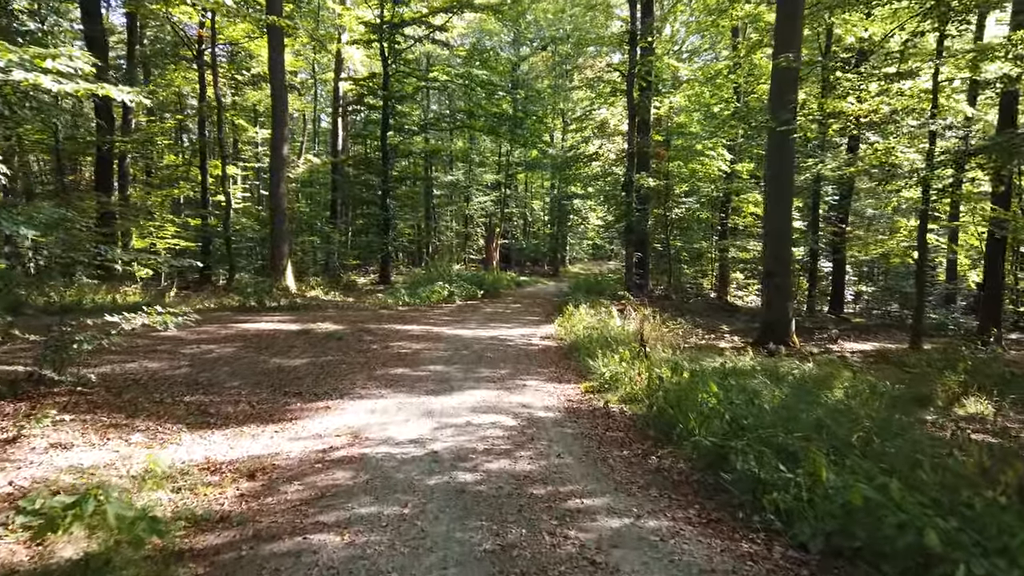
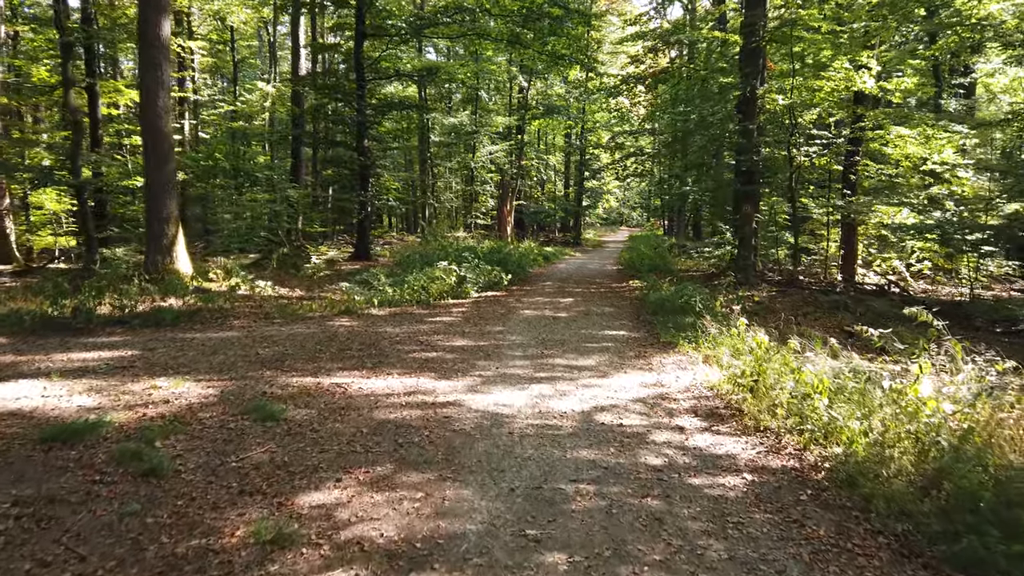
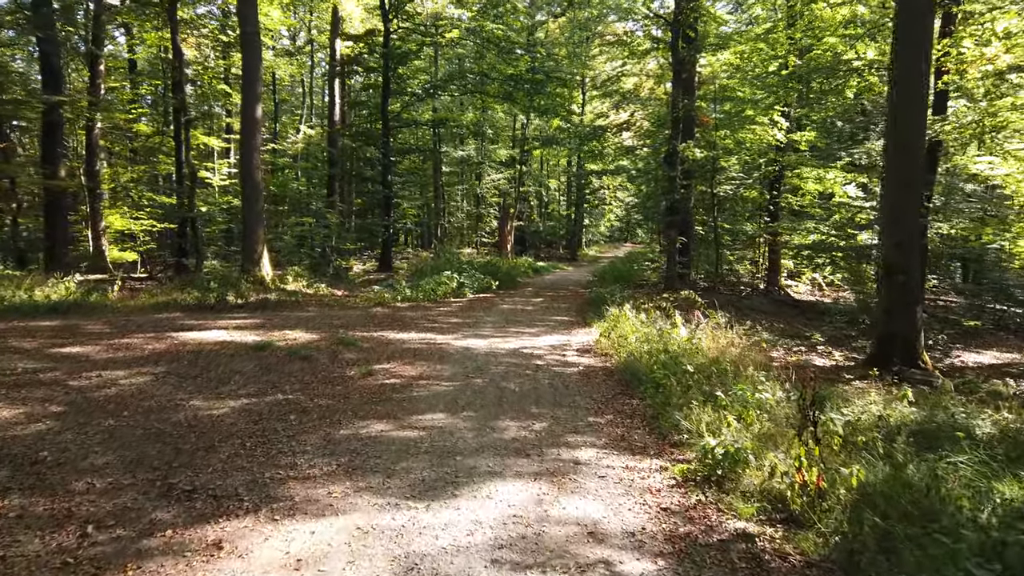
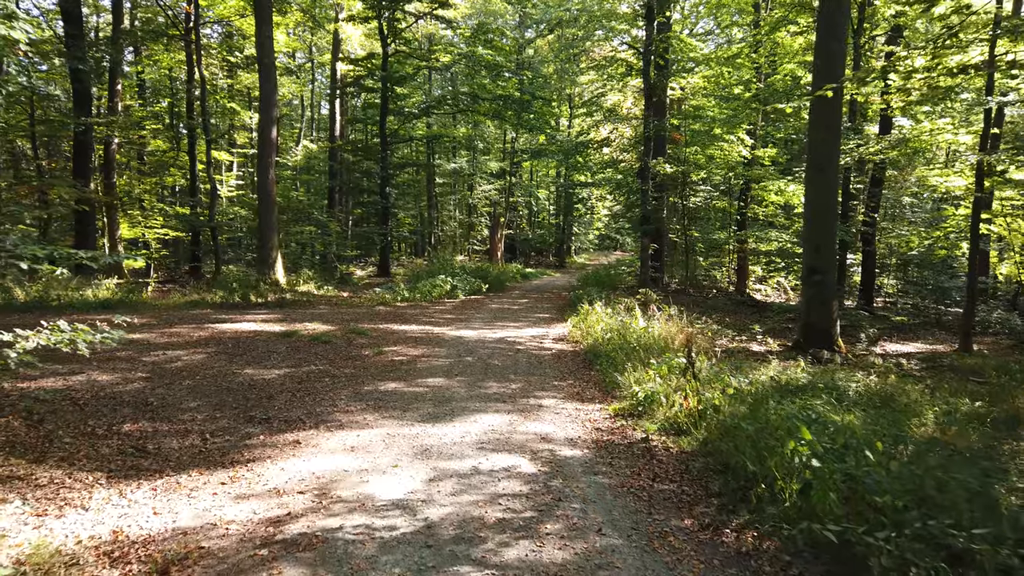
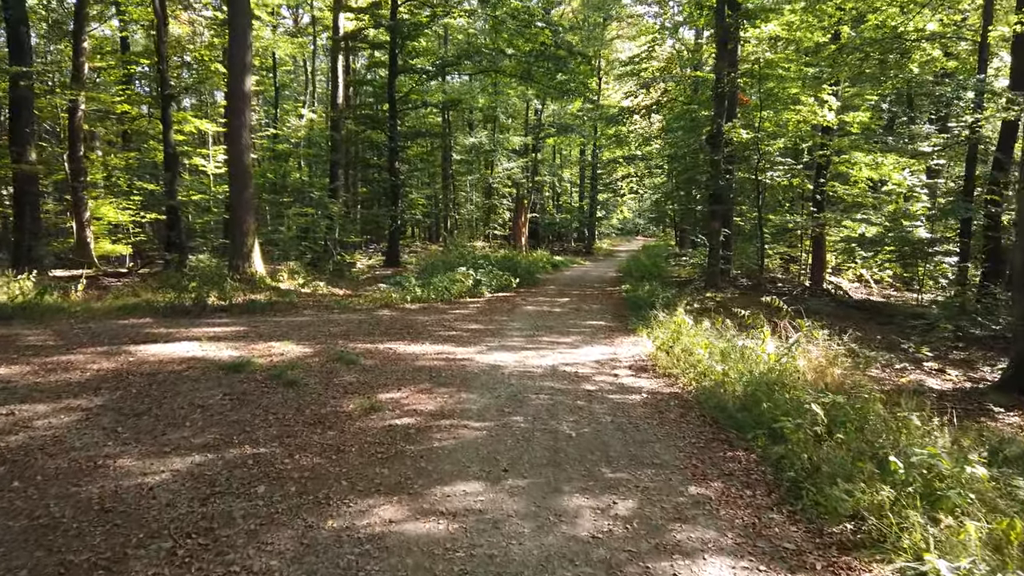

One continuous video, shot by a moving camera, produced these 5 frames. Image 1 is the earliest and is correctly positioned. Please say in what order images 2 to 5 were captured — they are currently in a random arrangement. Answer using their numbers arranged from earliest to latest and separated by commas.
4, 3, 5, 2
